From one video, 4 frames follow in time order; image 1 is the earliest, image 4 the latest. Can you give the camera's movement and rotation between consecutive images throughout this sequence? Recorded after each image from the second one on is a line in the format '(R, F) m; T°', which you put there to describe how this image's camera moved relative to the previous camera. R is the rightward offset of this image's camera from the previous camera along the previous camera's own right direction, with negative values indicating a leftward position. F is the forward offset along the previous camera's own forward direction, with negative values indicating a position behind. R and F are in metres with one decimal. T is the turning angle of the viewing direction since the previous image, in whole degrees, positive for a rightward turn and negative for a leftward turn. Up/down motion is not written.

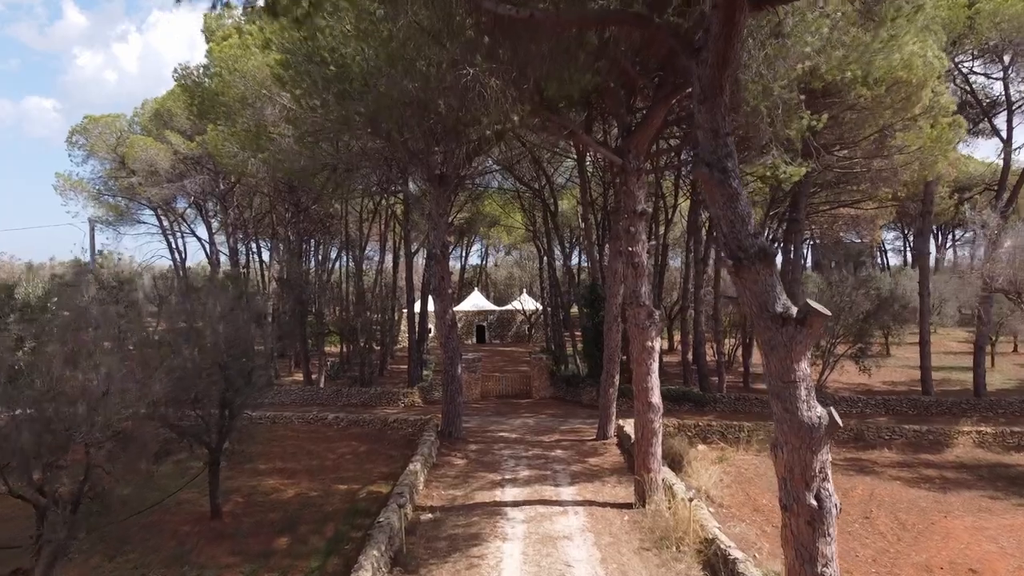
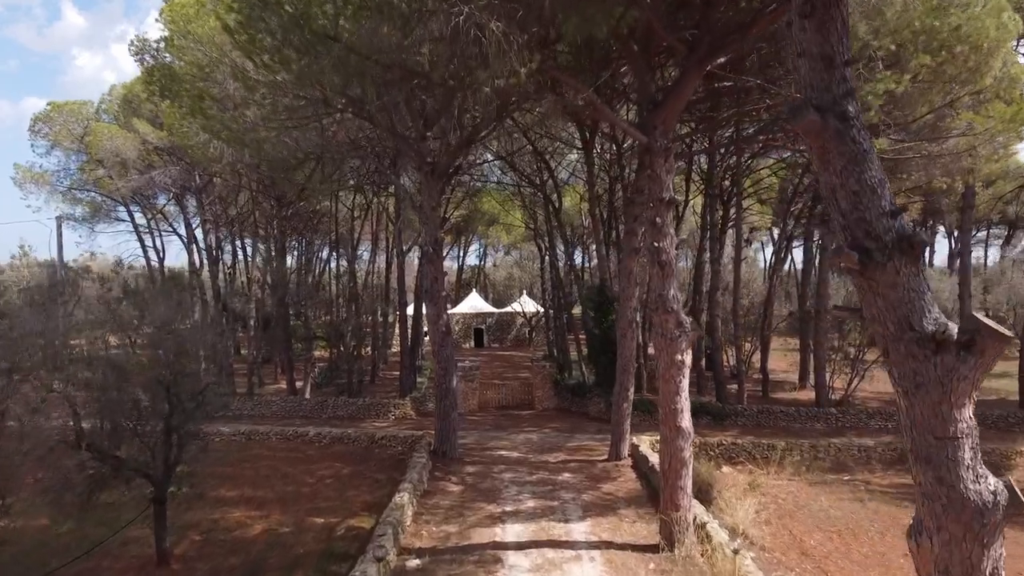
(-0.1, +1.5) m; 0°
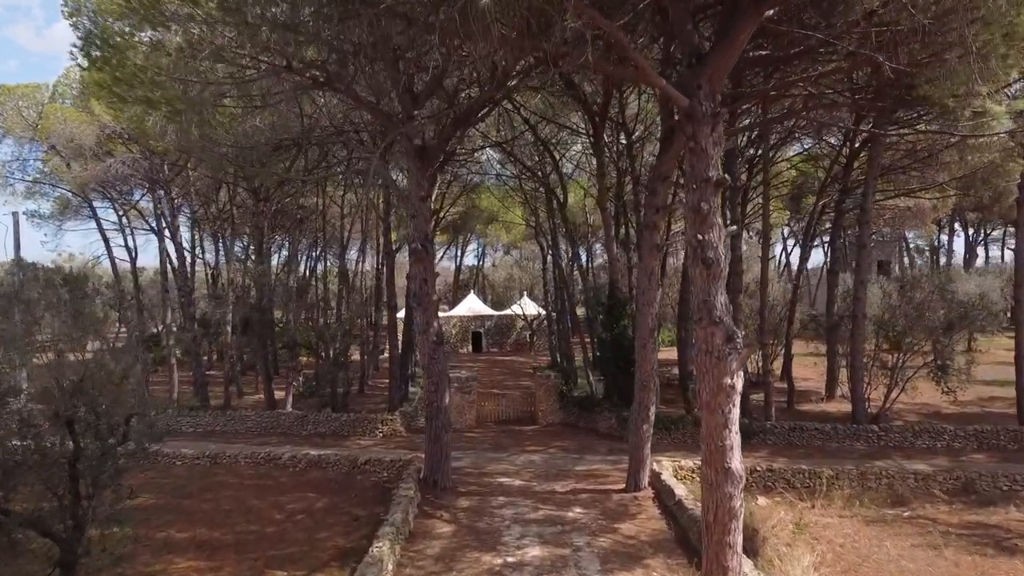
(0.0, +1.7) m; 0°
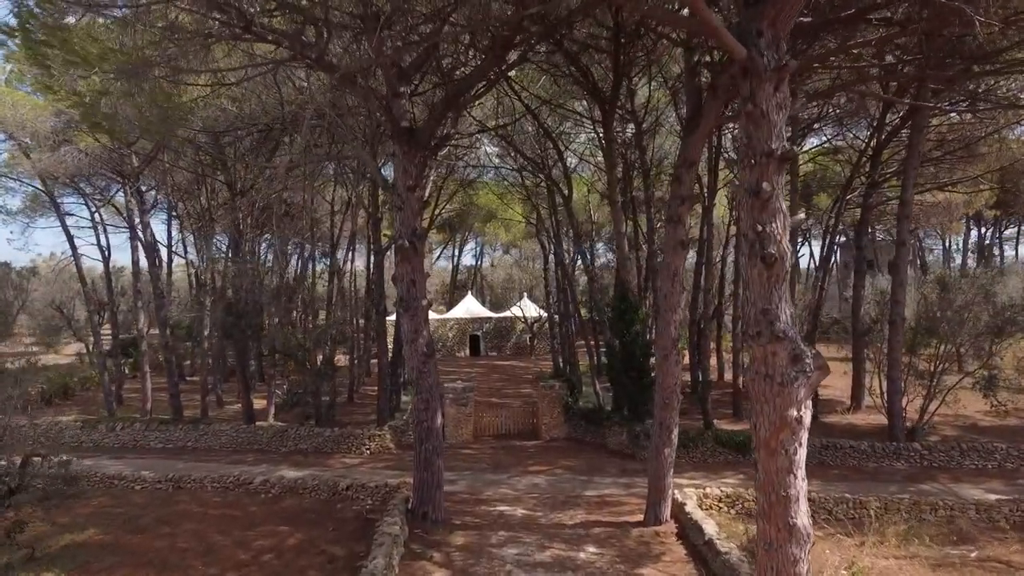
(0.0, +1.4) m; 0°
